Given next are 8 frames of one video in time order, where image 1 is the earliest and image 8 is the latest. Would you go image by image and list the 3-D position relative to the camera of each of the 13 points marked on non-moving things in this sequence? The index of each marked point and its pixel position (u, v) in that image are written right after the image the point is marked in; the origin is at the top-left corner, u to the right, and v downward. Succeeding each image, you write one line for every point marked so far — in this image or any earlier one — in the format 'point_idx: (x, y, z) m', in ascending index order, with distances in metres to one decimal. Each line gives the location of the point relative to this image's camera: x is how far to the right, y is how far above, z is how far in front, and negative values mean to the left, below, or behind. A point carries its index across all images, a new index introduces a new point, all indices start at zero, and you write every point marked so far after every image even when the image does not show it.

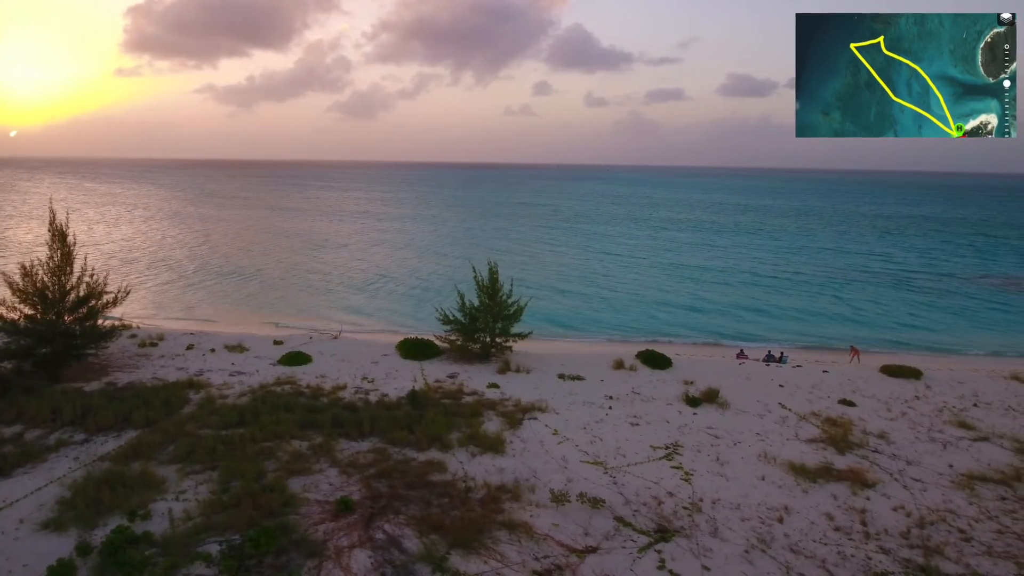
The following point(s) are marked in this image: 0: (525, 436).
0: (+0.3, -3.5, +13.3) m
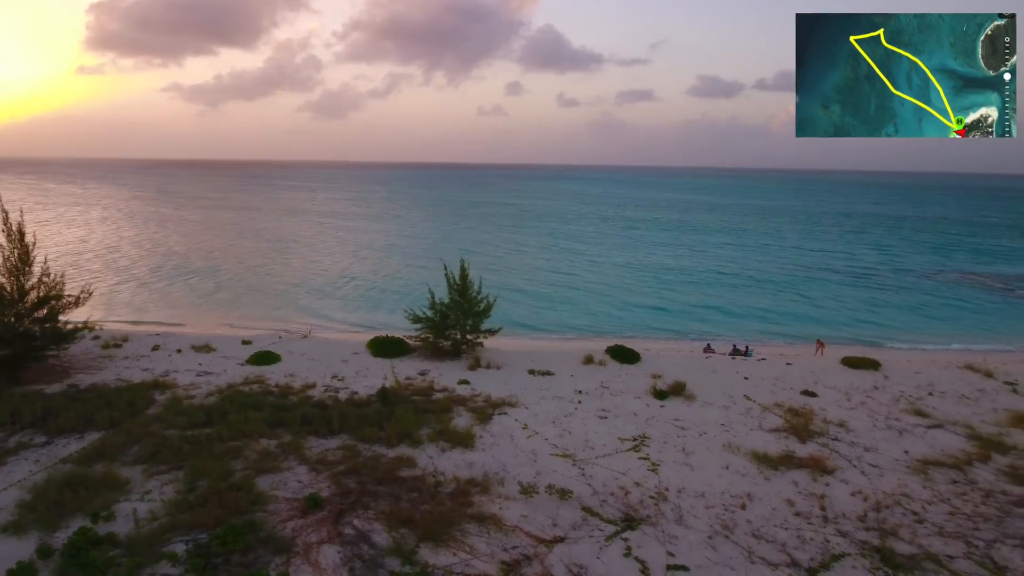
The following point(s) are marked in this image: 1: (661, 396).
0: (-0.4, -3.4, +13.4) m
1: (+4.1, -3.0, +15.6) m
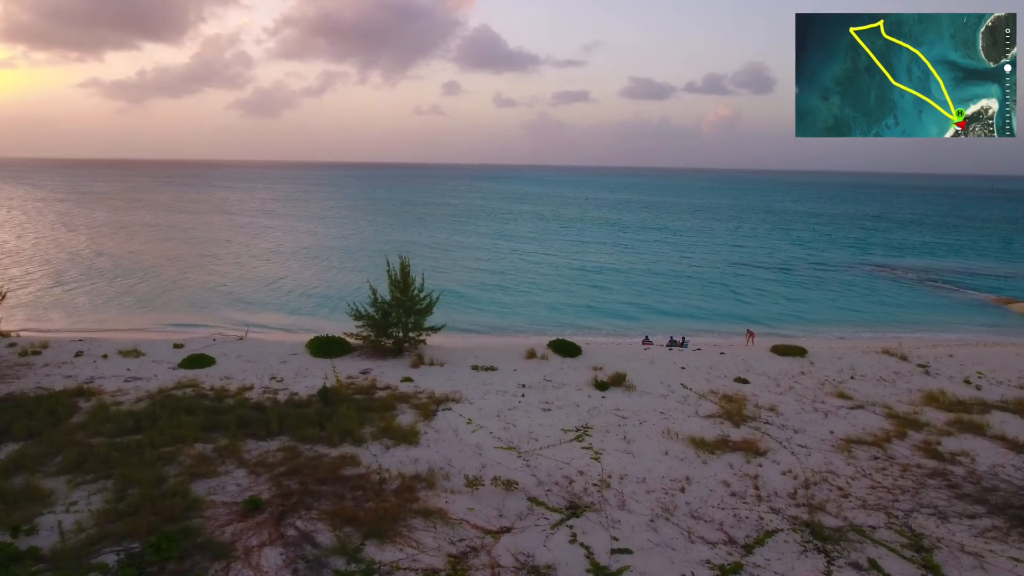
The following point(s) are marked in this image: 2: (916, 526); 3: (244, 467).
0: (-1.7, -3.3, +13.4) m
1: (+2.6, -2.8, +16.1) m
2: (+7.2, -4.2, +10.1) m
3: (-5.4, -3.6, +11.4) m
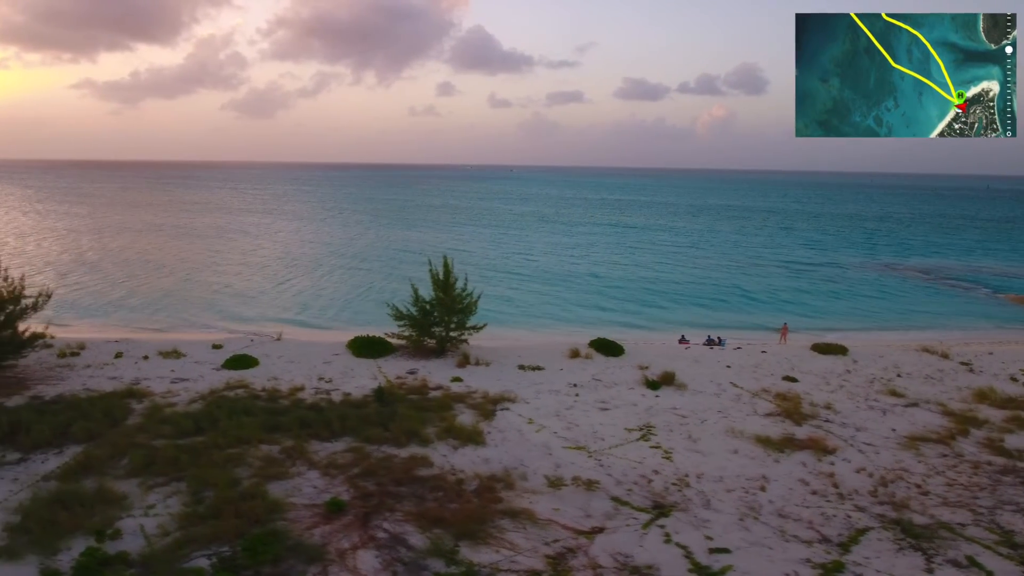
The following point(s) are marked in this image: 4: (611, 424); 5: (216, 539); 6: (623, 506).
0: (-0.2, -3.3, +13.3) m
1: (+4.0, -2.8, +16.0) m
2: (+8.7, -4.2, +10.1) m
3: (-3.9, -3.6, +11.2) m
4: (+2.4, -3.3, +13.7) m
5: (-4.7, -4.0, +9.1) m
6: (+2.0, -3.9, +10.2) m
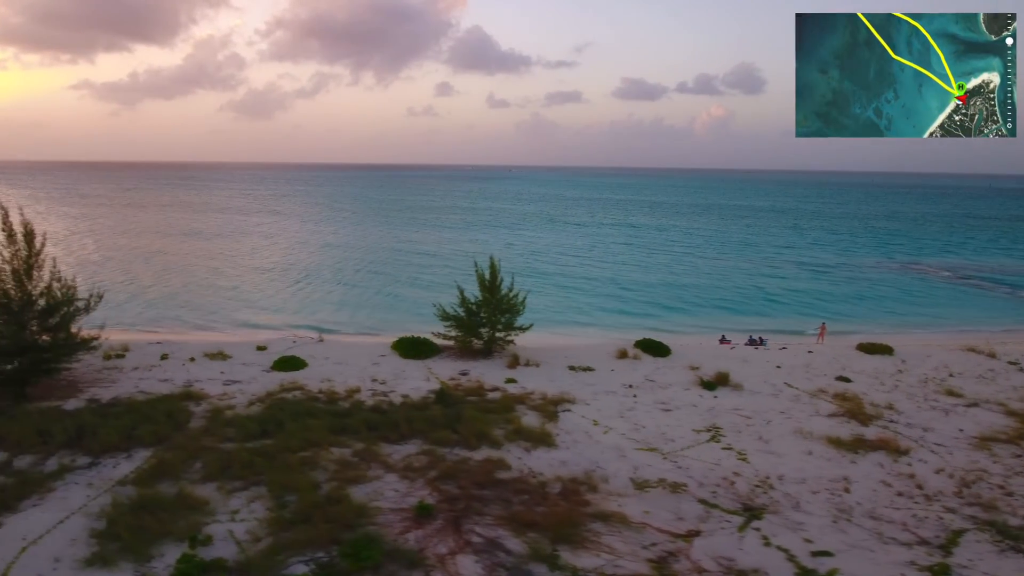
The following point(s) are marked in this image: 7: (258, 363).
0: (+1.3, -3.3, +13.2) m
1: (+5.6, -2.8, +15.9) m
2: (+10.3, -4.2, +9.9) m
3: (-2.3, -3.6, +11.1) m
4: (+3.9, -3.3, +13.5) m
5: (-3.2, -4.0, +8.9) m
6: (+3.6, -3.9, +10.0) m
7: (-7.8, -2.3, +17.3) m
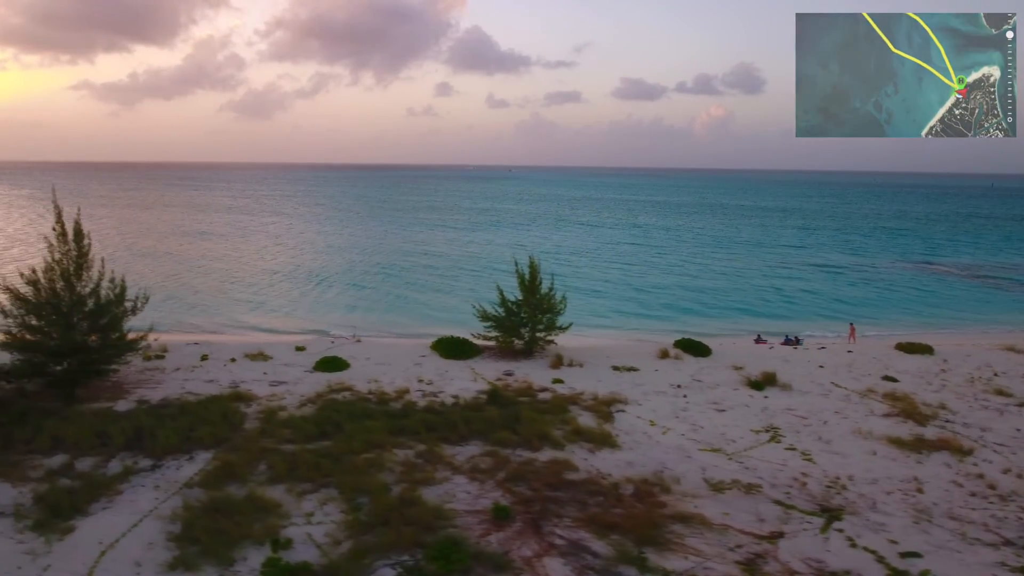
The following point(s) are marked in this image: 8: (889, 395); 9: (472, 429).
0: (+2.7, -3.2, +13.1) m
1: (+6.9, -2.7, +15.8) m
2: (+11.6, -4.1, +9.9) m
3: (-1.0, -3.6, +11.0) m
4: (+5.3, -3.3, +13.4) m
5: (-1.8, -4.0, +8.8) m
6: (+4.9, -3.9, +9.9) m
7: (-6.5, -2.3, +17.2) m
8: (+10.3, -2.9, +15.5) m
9: (-0.9, -3.2, +12.6) m
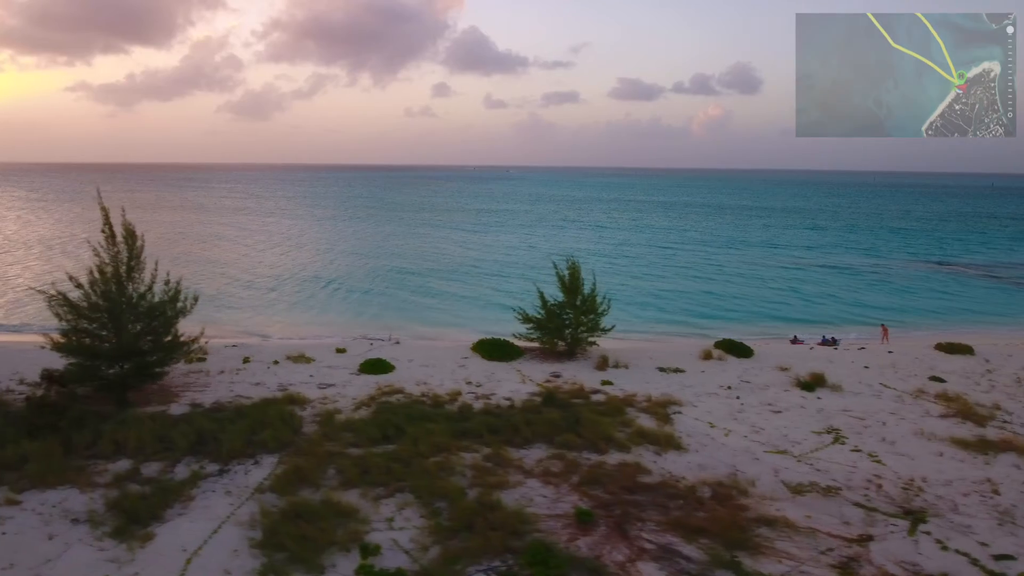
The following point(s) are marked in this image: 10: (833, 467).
0: (+4.0, -3.3, +13.0) m
1: (+8.3, -2.8, +15.7) m
2: (+13.0, -4.1, +9.8) m
3: (+0.4, -3.6, +10.9) m
4: (+6.7, -3.3, +13.4) m
5: (-0.4, -4.1, +8.7) m
6: (+6.3, -3.9, +9.9) m
7: (-5.1, -2.4, +17.1) m
8: (+11.7, -2.9, +15.4) m
9: (+0.5, -3.2, +12.6) m
10: (+6.5, -3.6, +11.5) m
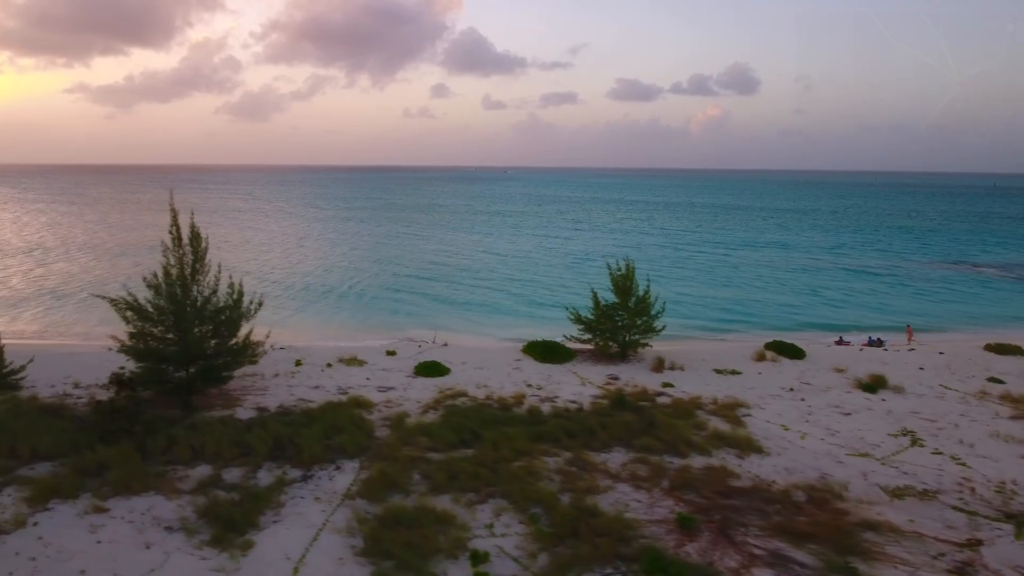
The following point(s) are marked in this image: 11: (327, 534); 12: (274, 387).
0: (+5.7, -3.3, +12.9) m
1: (+9.9, -2.8, +15.6) m
2: (+14.7, -4.1, +9.7) m
3: (+2.1, -3.7, +10.8) m
4: (+8.3, -3.3, +13.3) m
5: (+1.3, -4.1, +8.6) m
6: (+8.0, -3.9, +9.8) m
7: (-3.4, -2.5, +17.0) m
8: (+13.3, -2.9, +15.4) m
9: (+2.2, -3.2, +12.4) m
10: (+8.2, -3.7, +11.4) m
11: (-3.1, -4.1, +9.4) m
12: (-6.5, -2.7, +15.5) m
